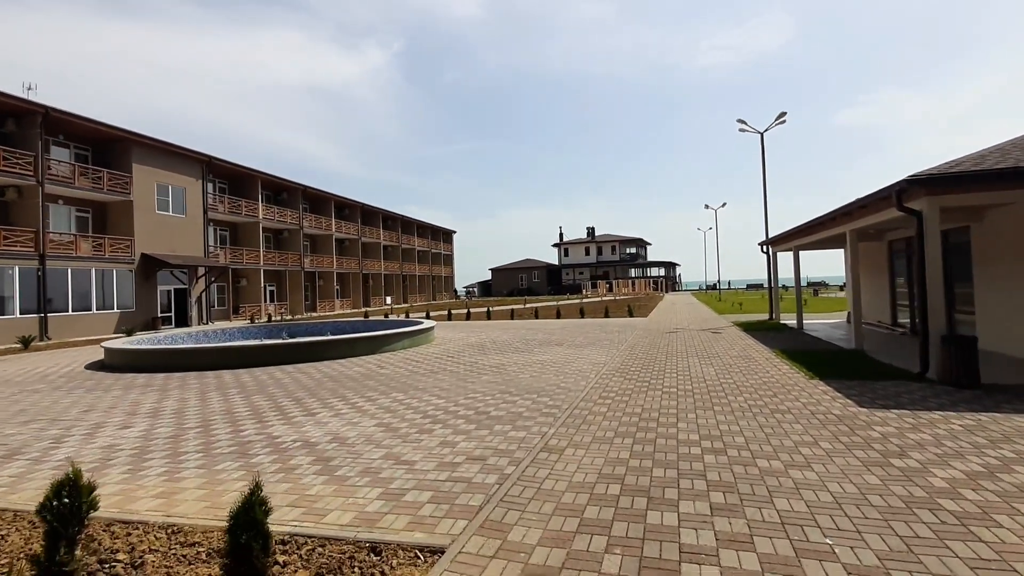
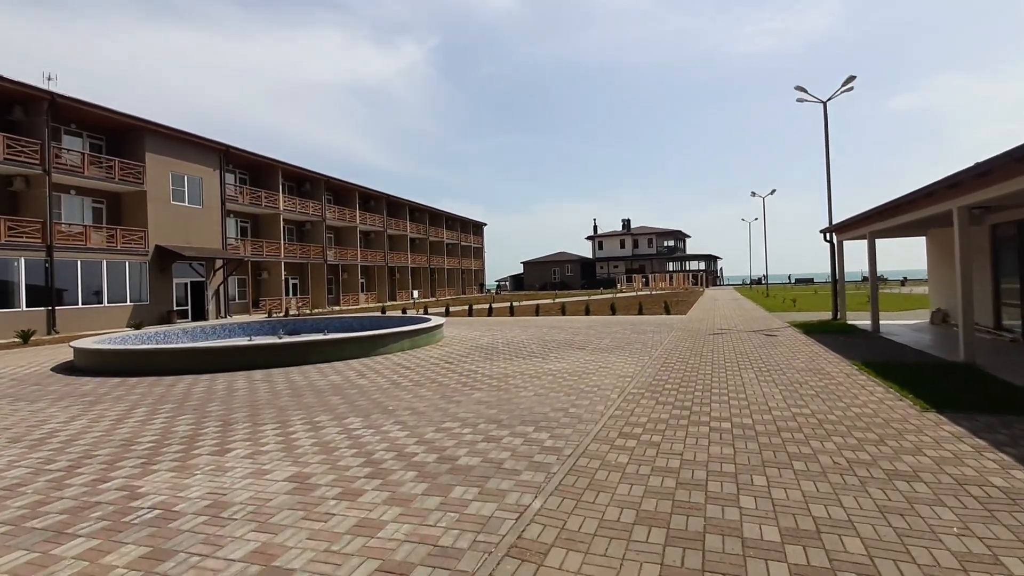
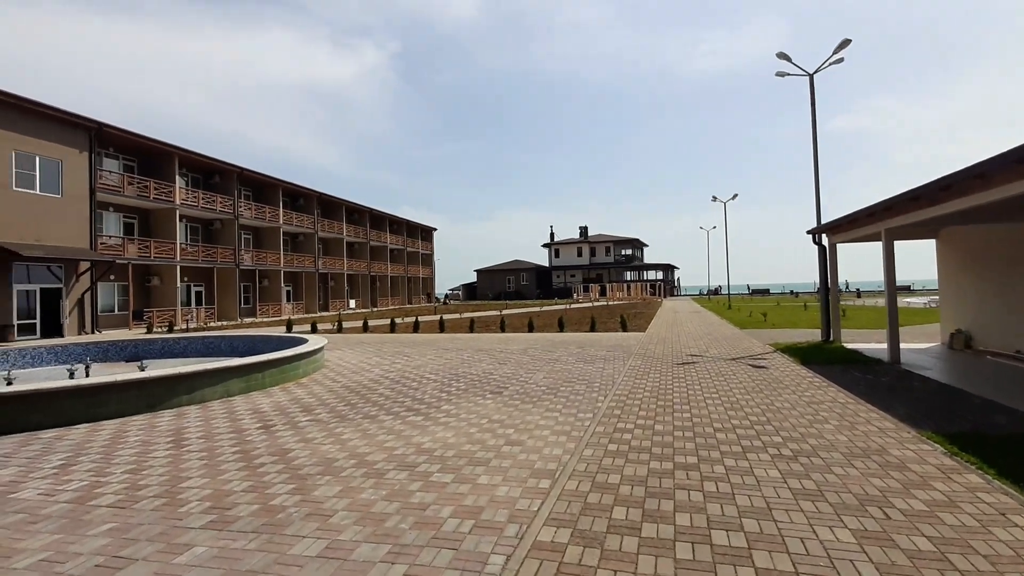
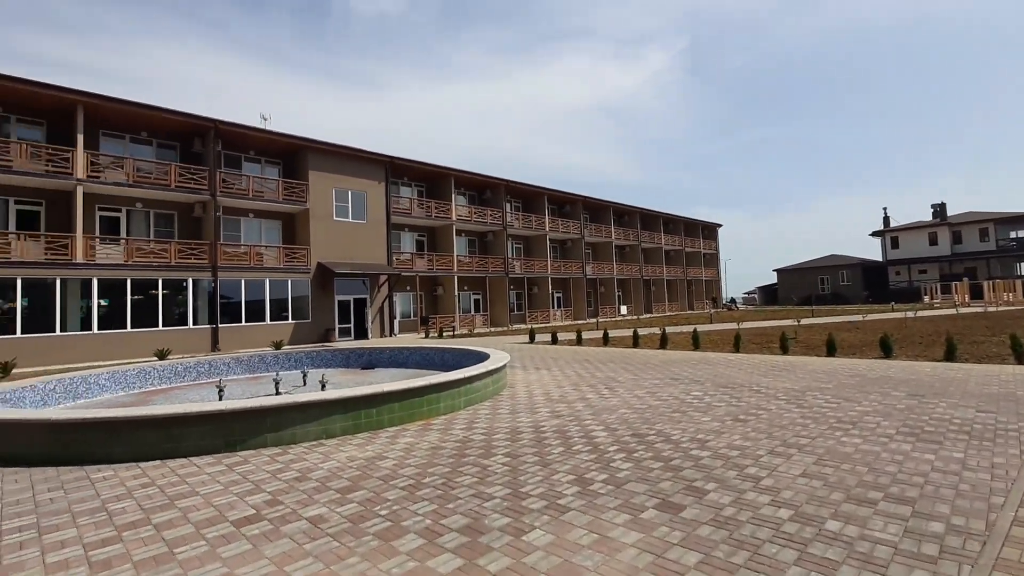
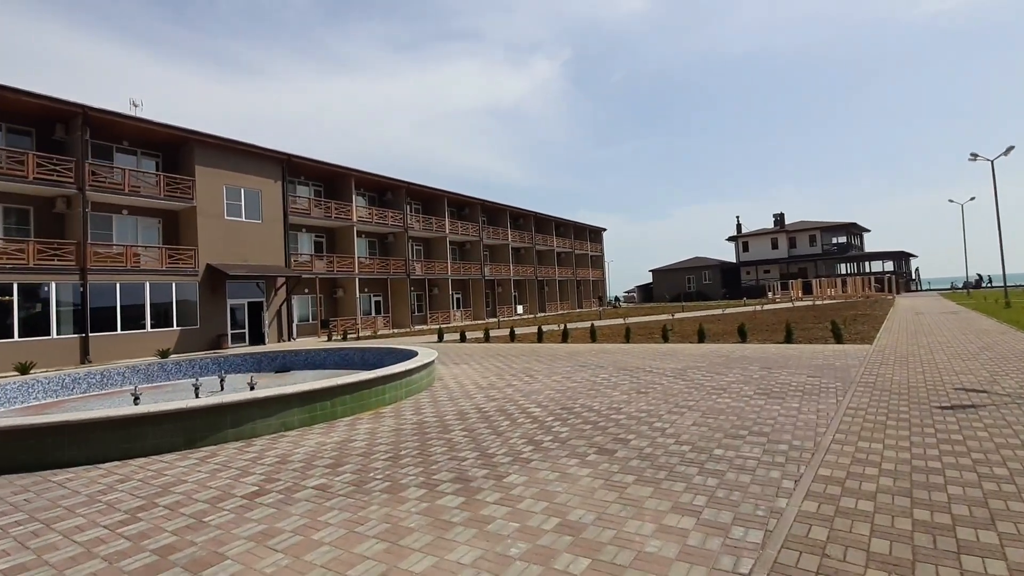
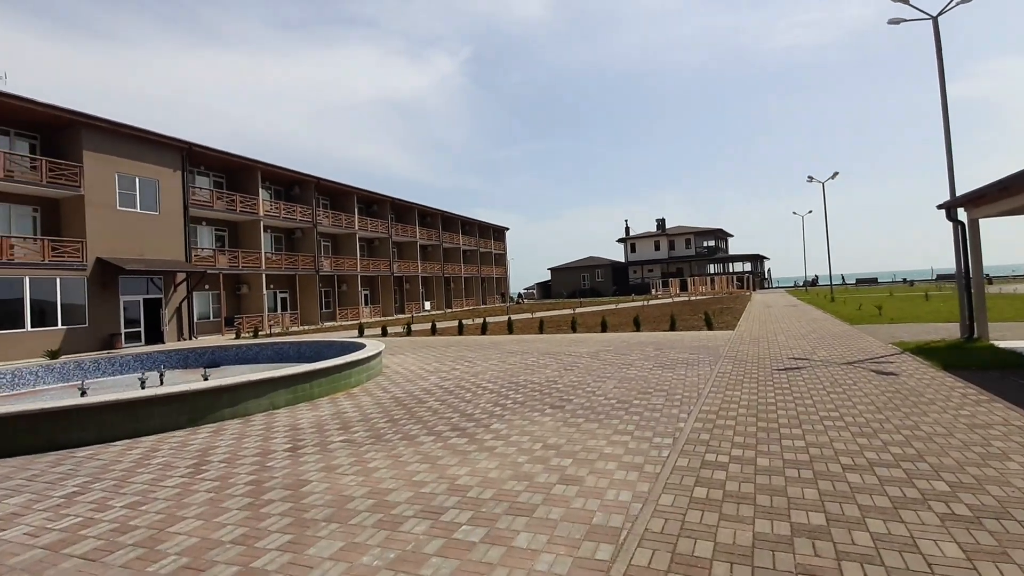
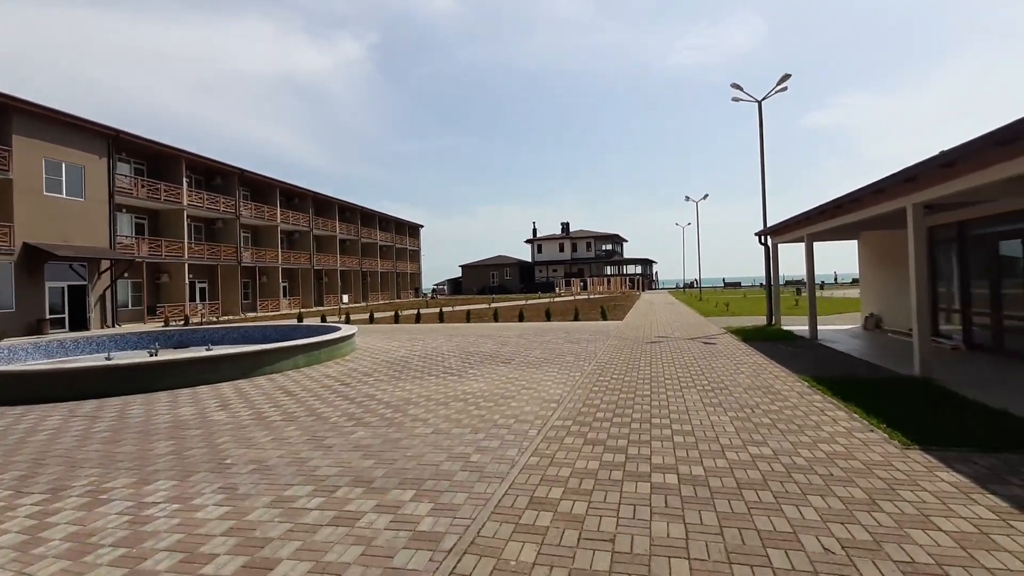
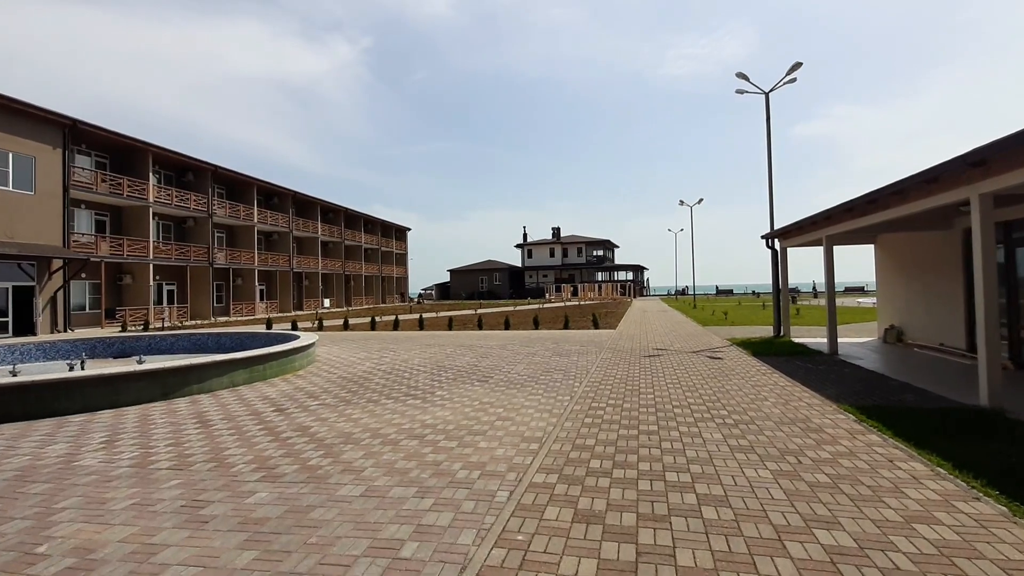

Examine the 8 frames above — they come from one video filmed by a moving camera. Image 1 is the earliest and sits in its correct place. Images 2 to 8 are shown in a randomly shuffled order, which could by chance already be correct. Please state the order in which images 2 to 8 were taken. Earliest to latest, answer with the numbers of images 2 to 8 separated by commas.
2, 7, 8, 3, 6, 5, 4
